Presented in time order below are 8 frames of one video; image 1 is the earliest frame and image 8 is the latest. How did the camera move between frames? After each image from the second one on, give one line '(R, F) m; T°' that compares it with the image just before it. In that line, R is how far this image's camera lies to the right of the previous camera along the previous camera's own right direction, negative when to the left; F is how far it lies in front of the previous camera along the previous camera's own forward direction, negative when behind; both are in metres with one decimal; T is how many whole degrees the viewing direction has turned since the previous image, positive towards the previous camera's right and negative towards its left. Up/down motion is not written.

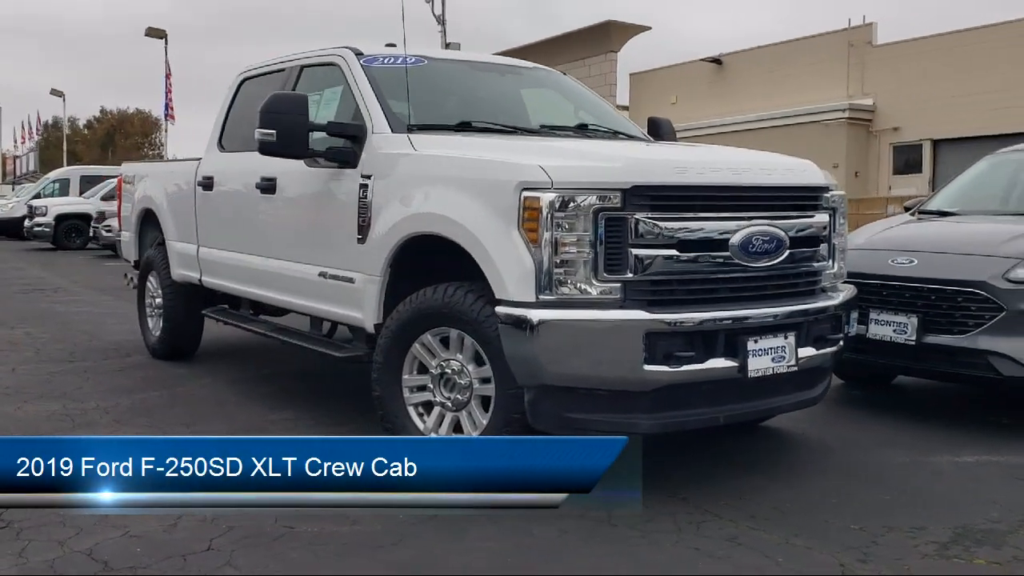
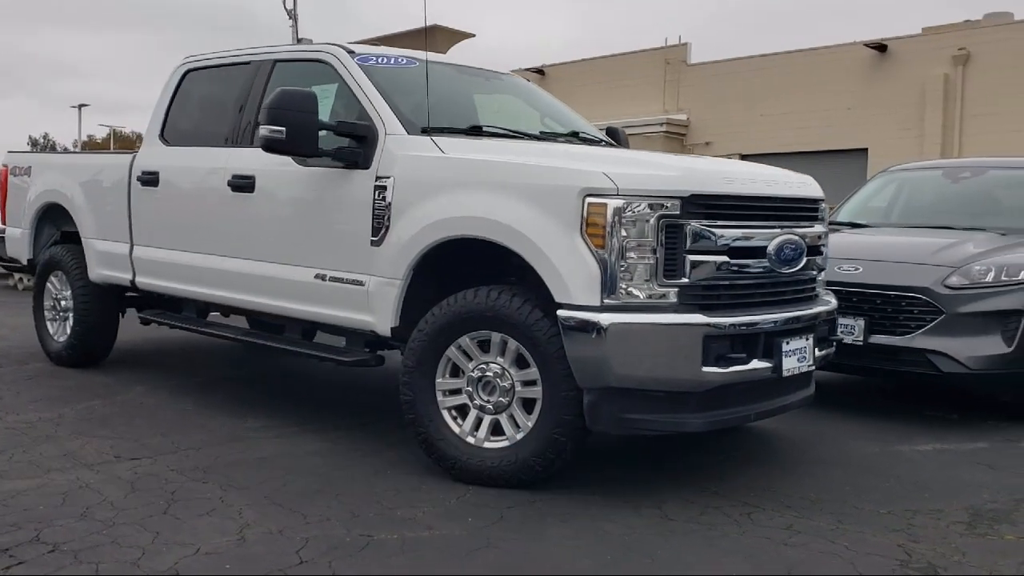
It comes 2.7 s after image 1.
(-1.2, +0.1) m; +12°
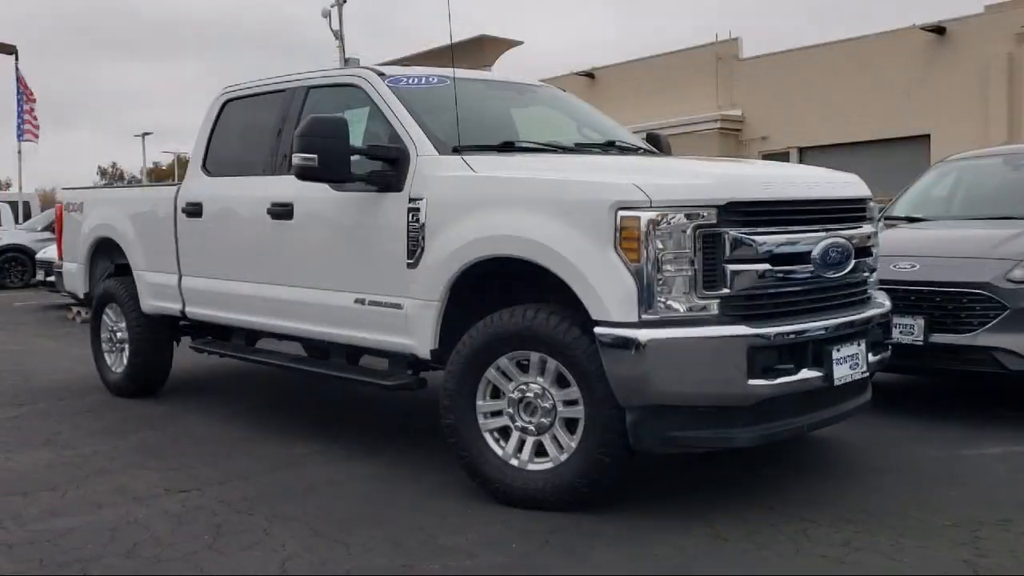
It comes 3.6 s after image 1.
(+0.1, +0.1) m; -4°
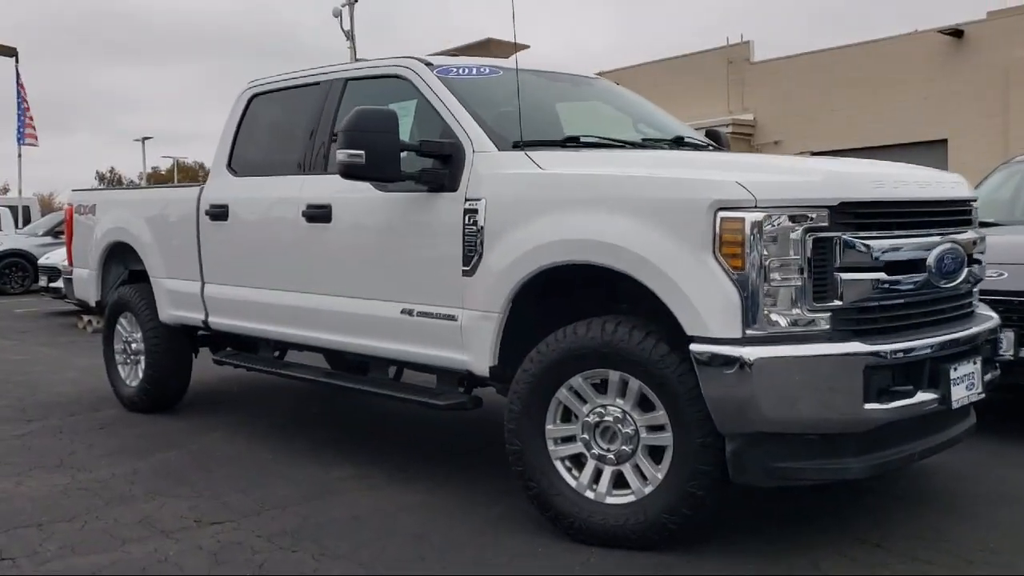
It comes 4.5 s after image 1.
(-0.3, +0.5) m; 0°
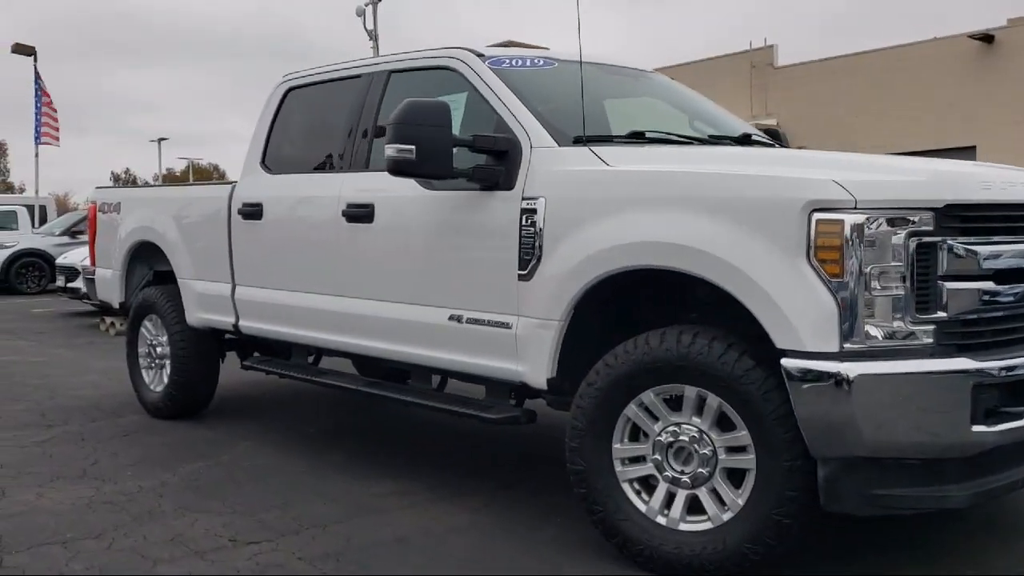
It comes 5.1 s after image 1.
(-0.2, +0.3) m; -1°
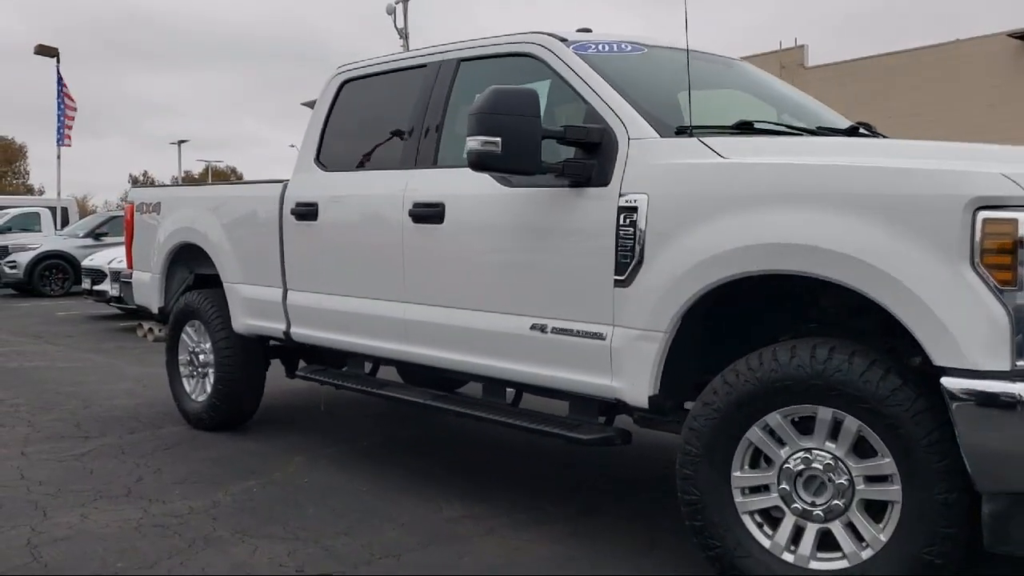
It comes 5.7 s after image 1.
(-0.3, +0.4) m; -1°
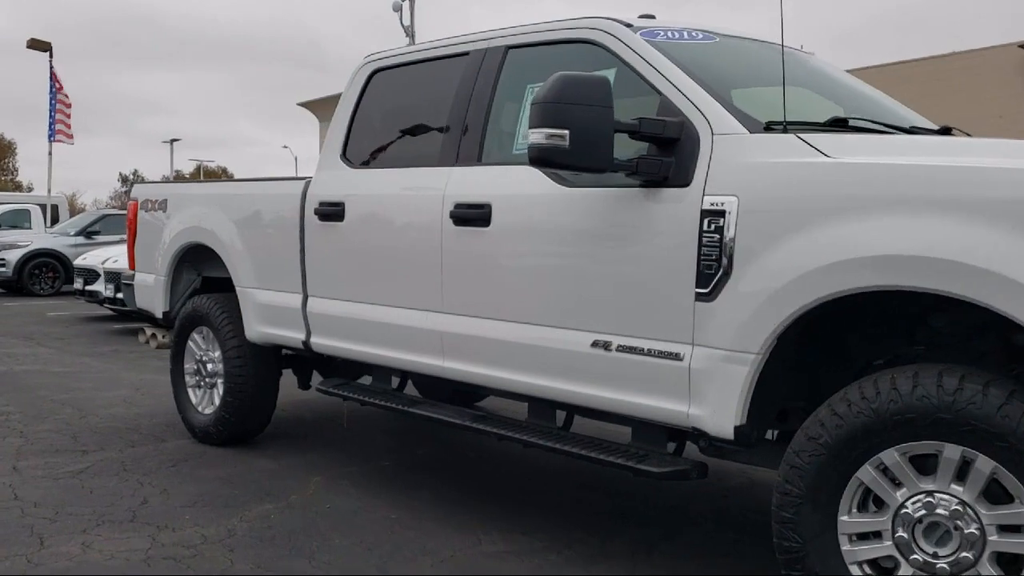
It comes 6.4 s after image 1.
(-0.3, +0.4) m; +1°
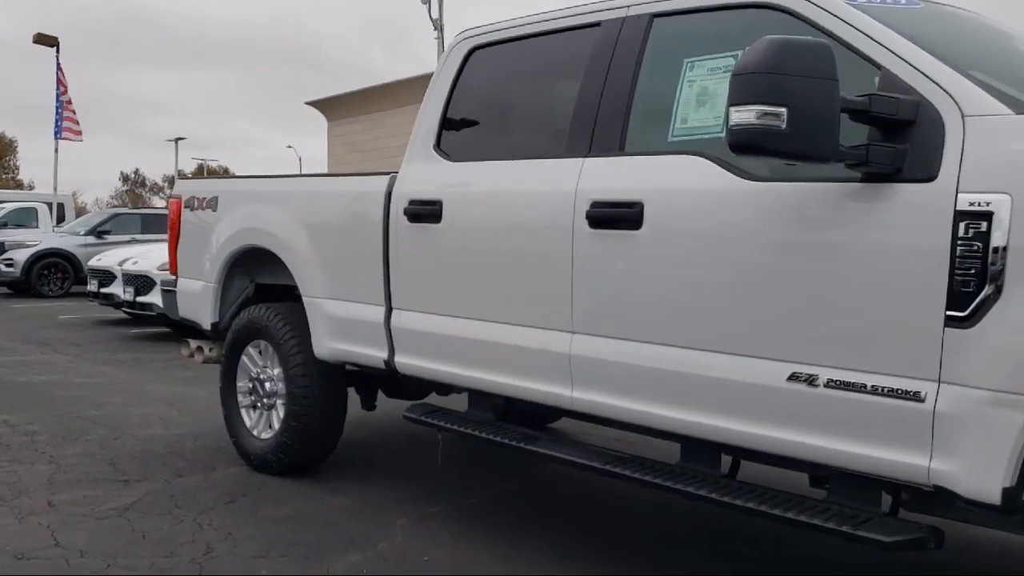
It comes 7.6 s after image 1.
(-0.6, +0.7) m; 0°
